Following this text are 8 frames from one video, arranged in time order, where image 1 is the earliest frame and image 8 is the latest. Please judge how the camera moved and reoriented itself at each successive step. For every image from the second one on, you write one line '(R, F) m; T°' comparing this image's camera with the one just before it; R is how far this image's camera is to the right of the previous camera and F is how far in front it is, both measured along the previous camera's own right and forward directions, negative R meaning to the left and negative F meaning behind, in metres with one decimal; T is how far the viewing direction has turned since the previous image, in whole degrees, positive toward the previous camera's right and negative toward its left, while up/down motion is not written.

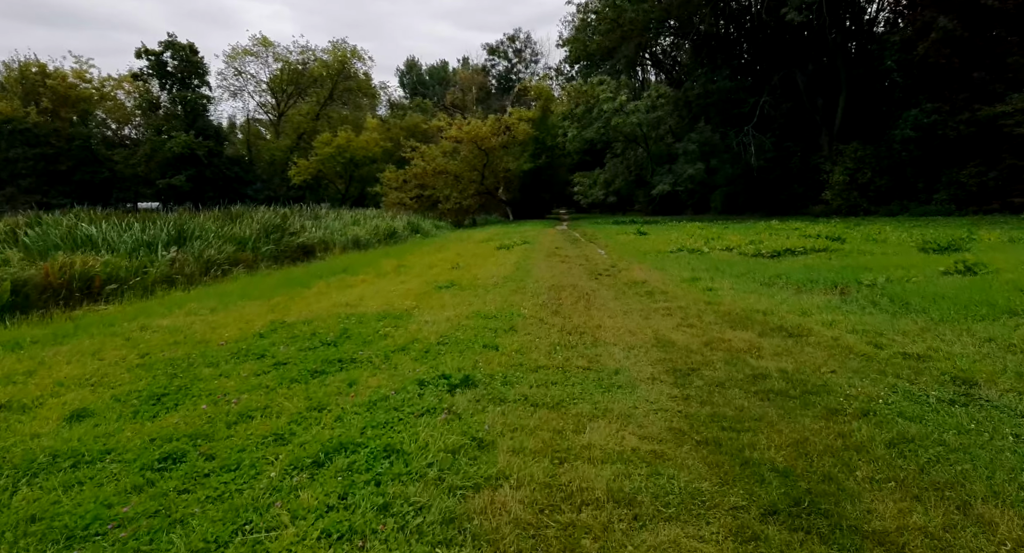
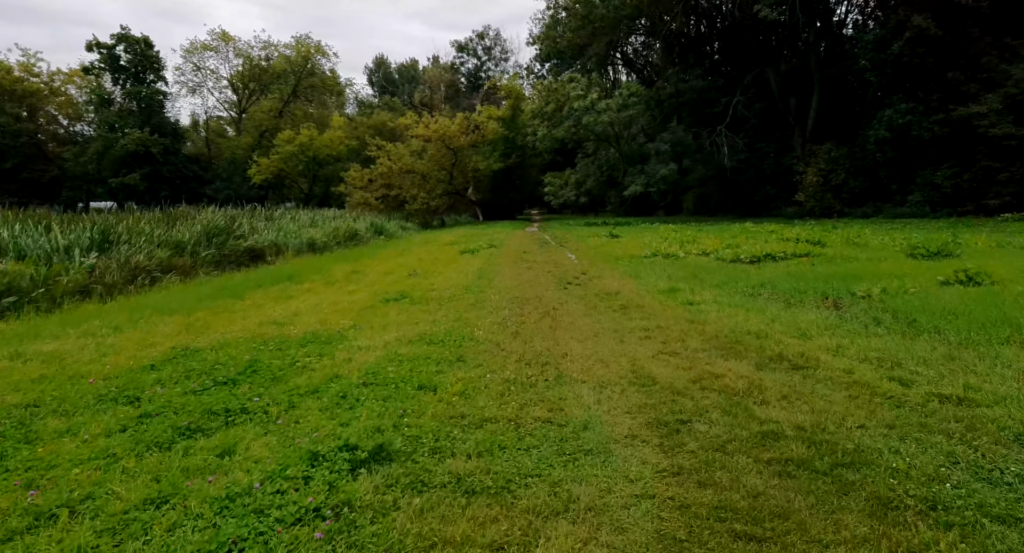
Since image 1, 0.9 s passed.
(+0.2, +1.0) m; +2°
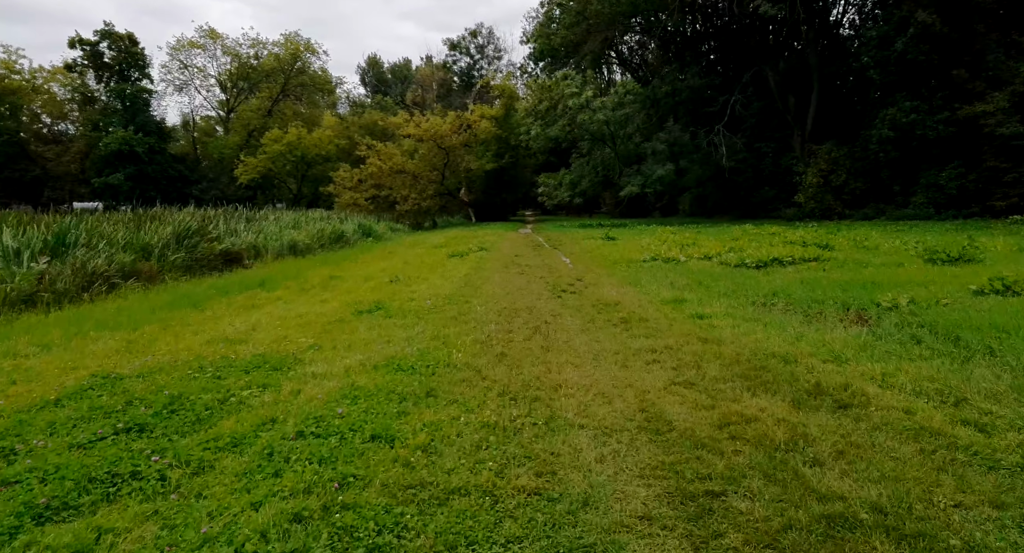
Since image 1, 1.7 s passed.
(+0.1, +0.8) m; 0°
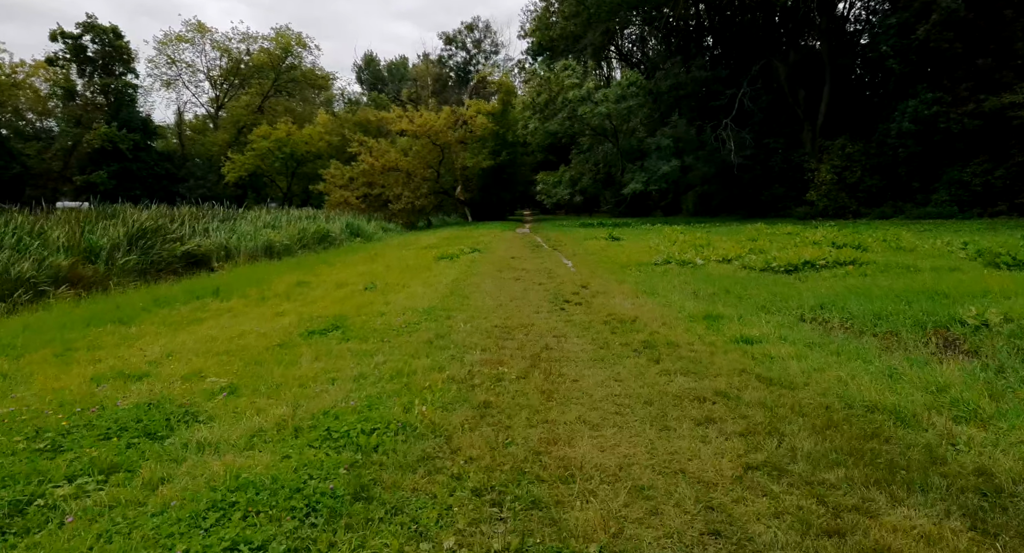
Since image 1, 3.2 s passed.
(0.0, +1.5) m; 0°
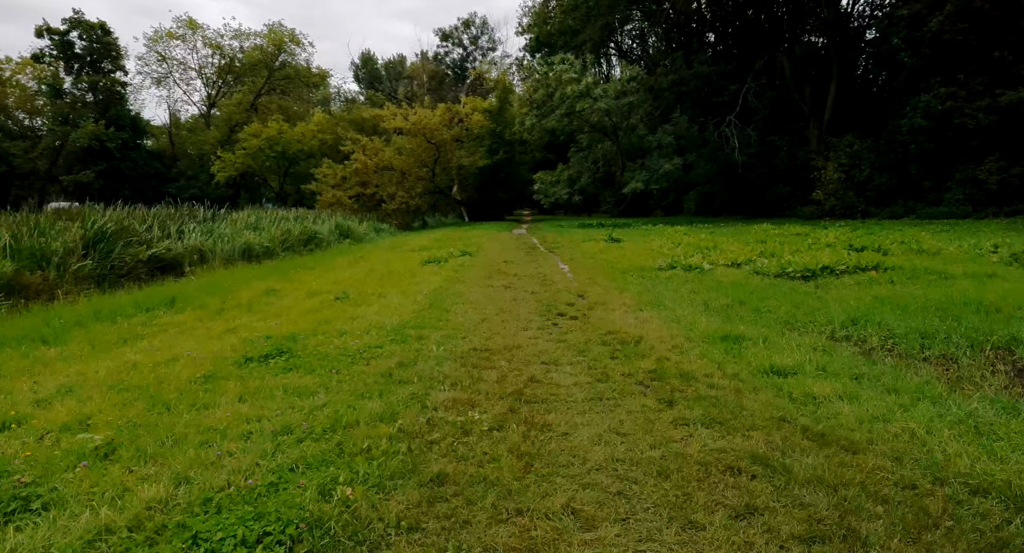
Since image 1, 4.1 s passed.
(+0.1, +0.9) m; 0°
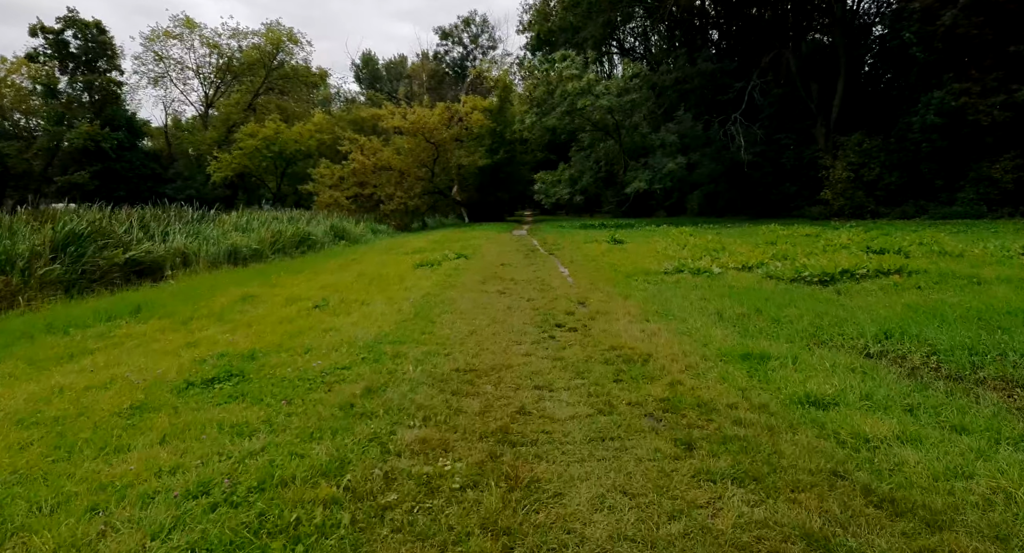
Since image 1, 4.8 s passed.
(+0.1, +0.7) m; 0°
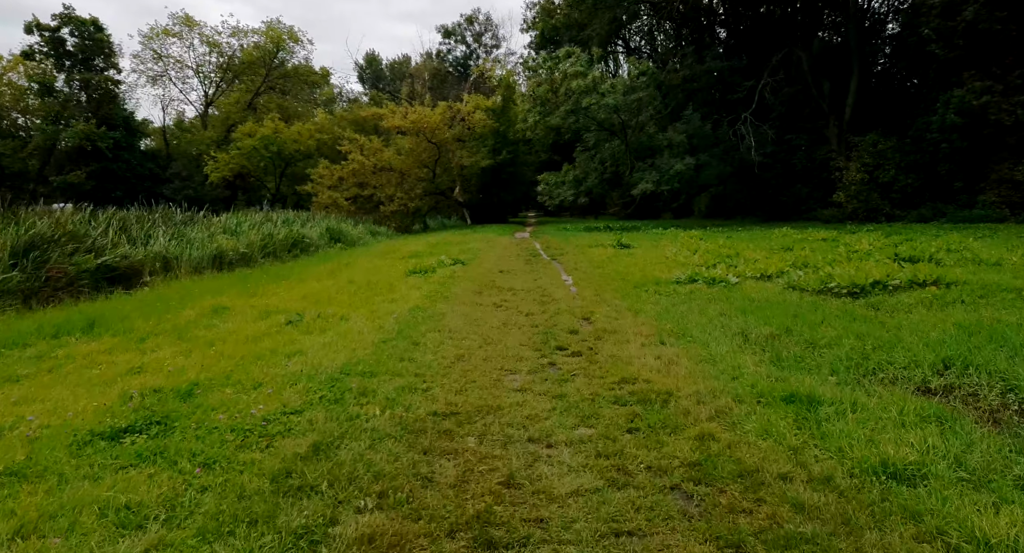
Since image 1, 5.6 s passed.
(+0.1, +0.8) m; 0°
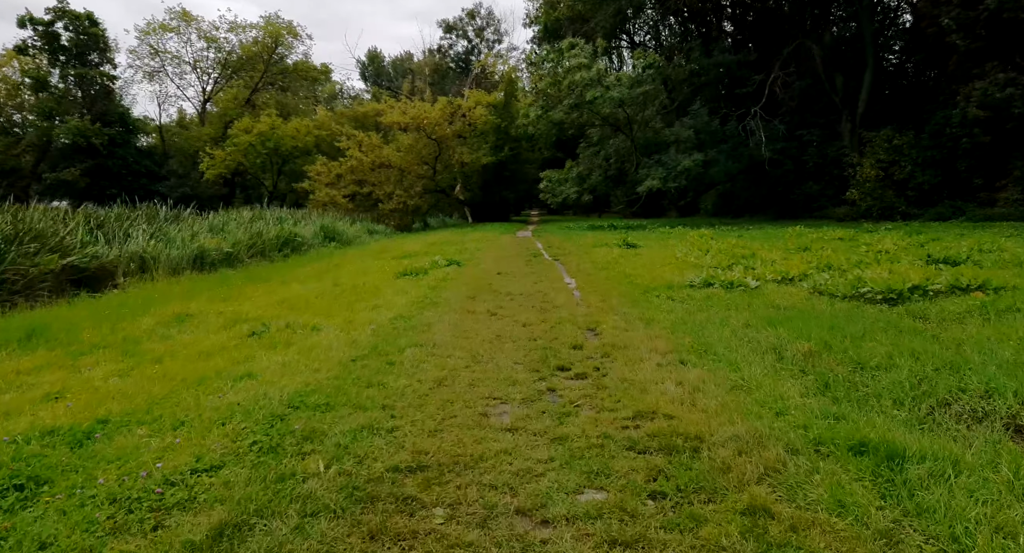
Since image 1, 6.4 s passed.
(+0.1, +0.8) m; 0°
